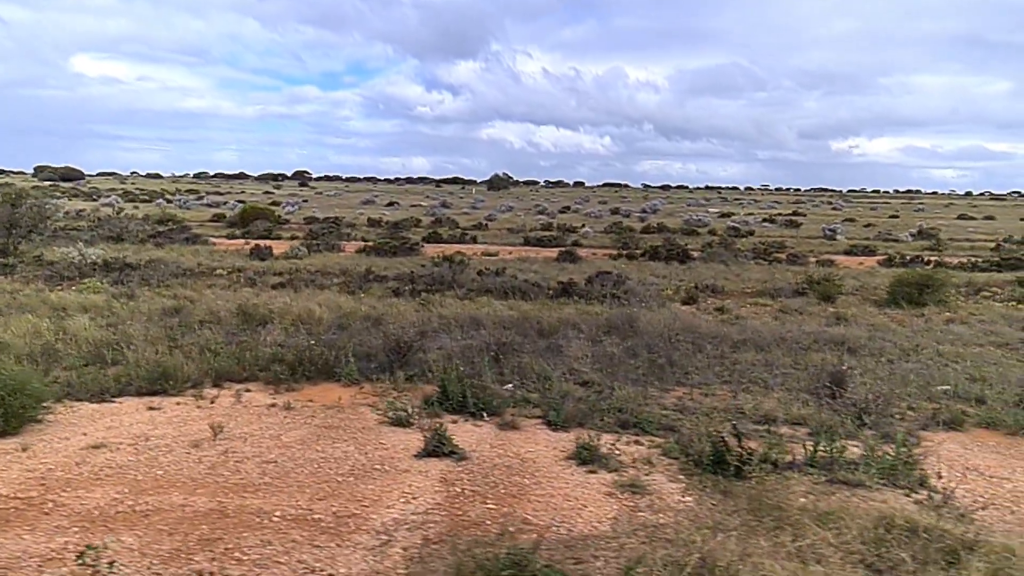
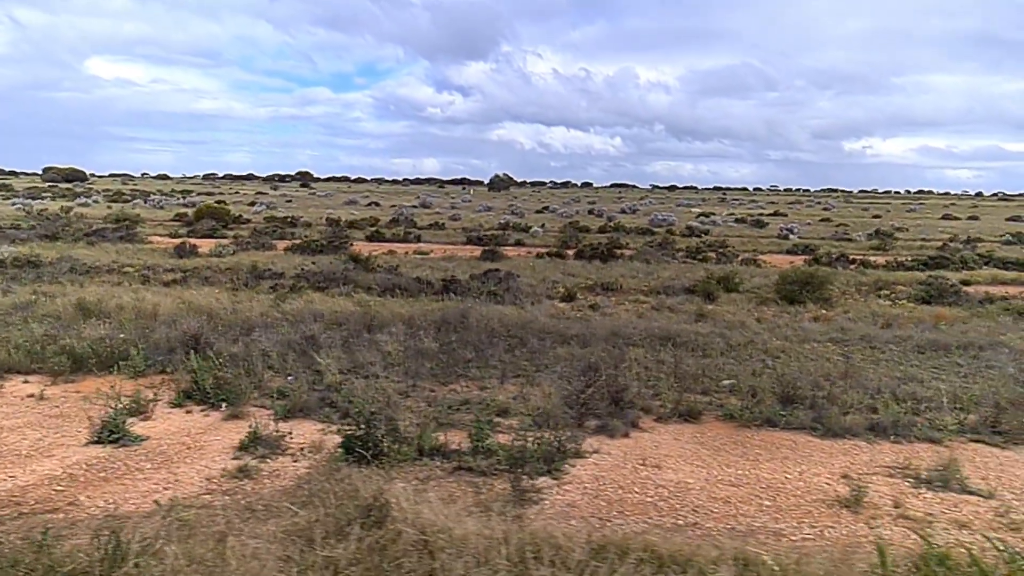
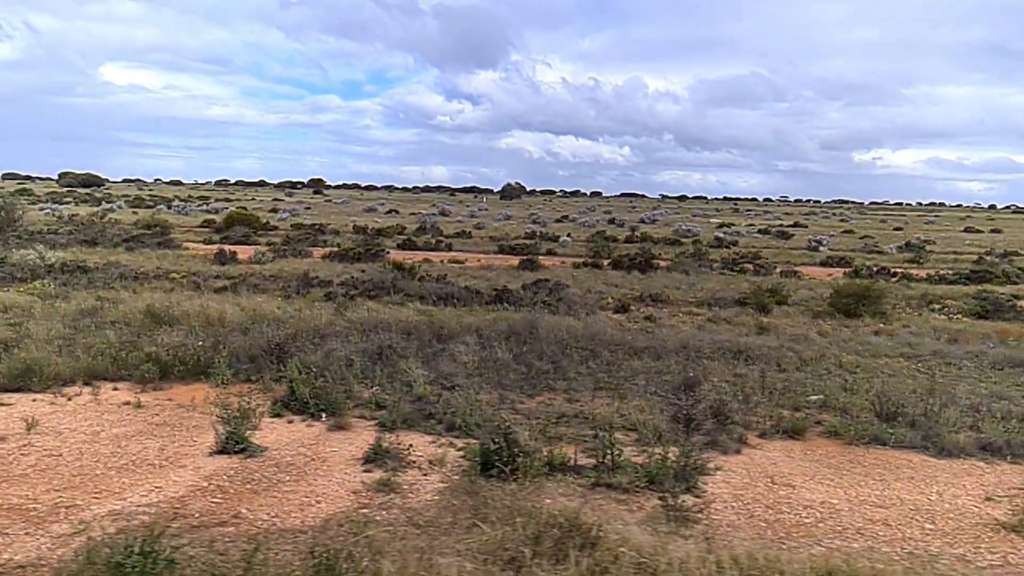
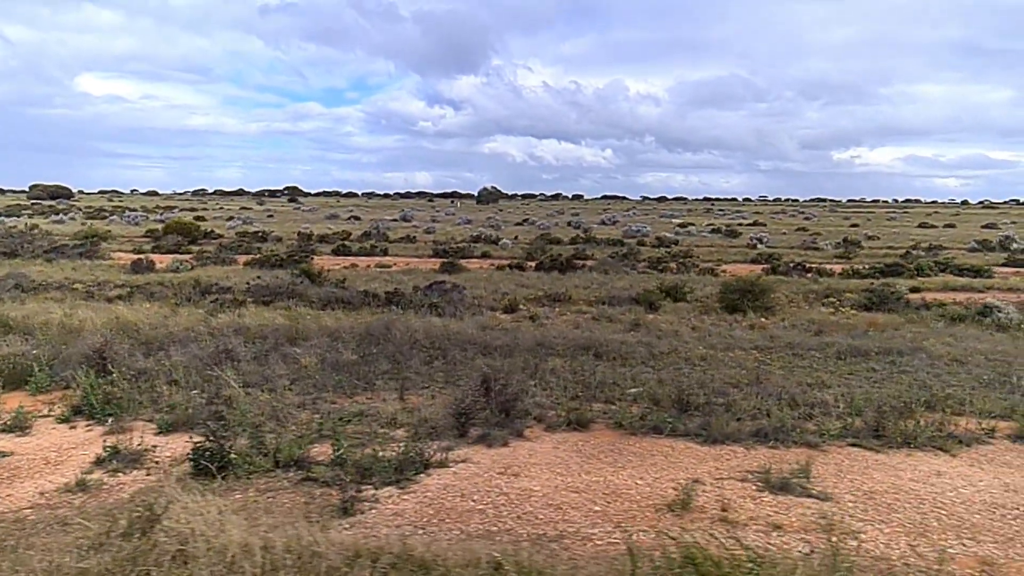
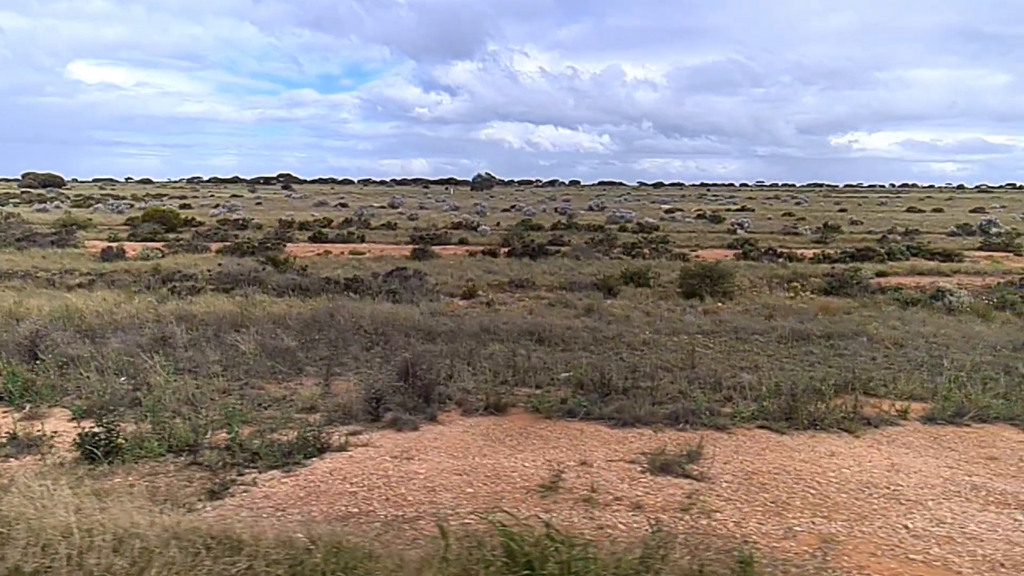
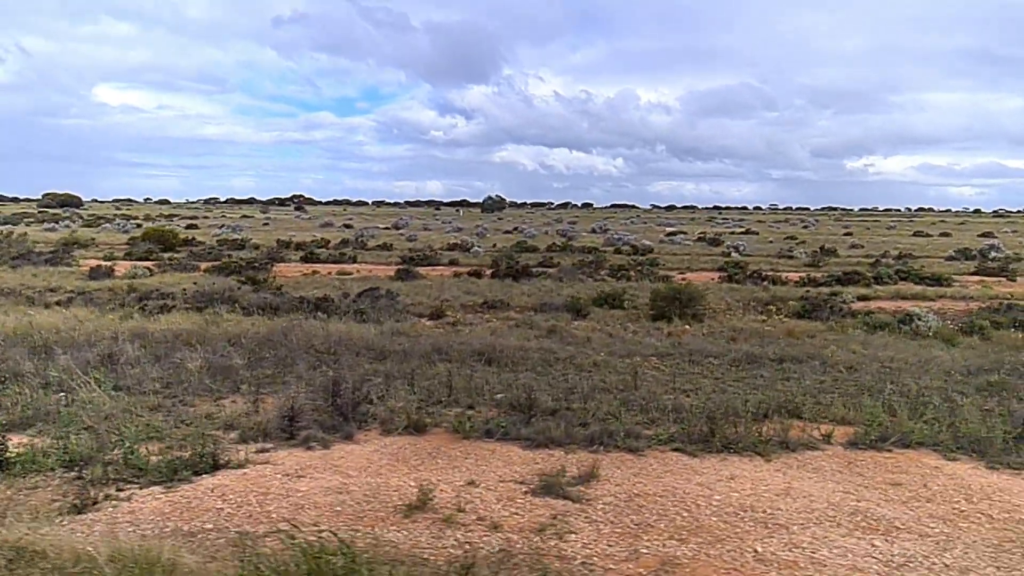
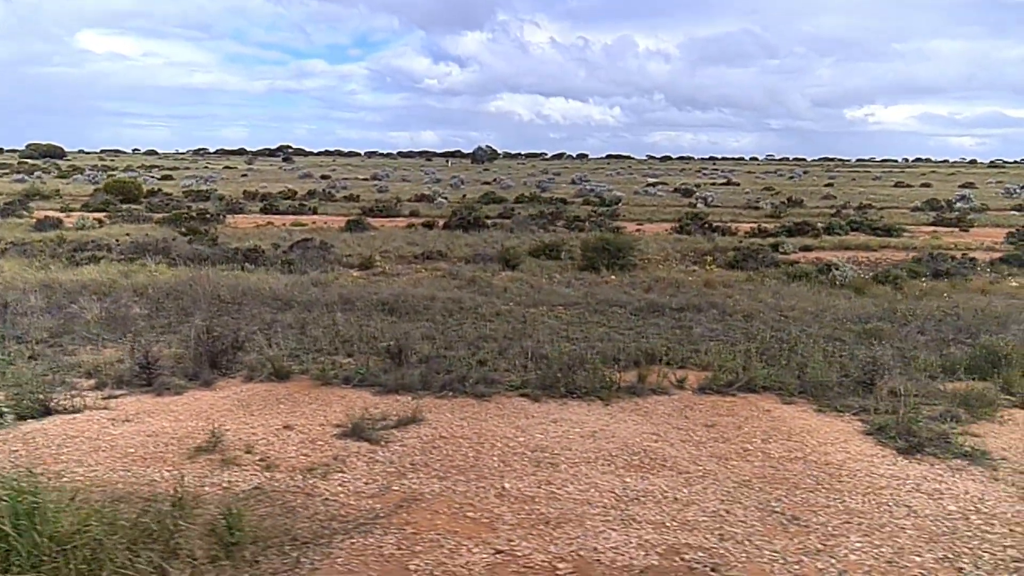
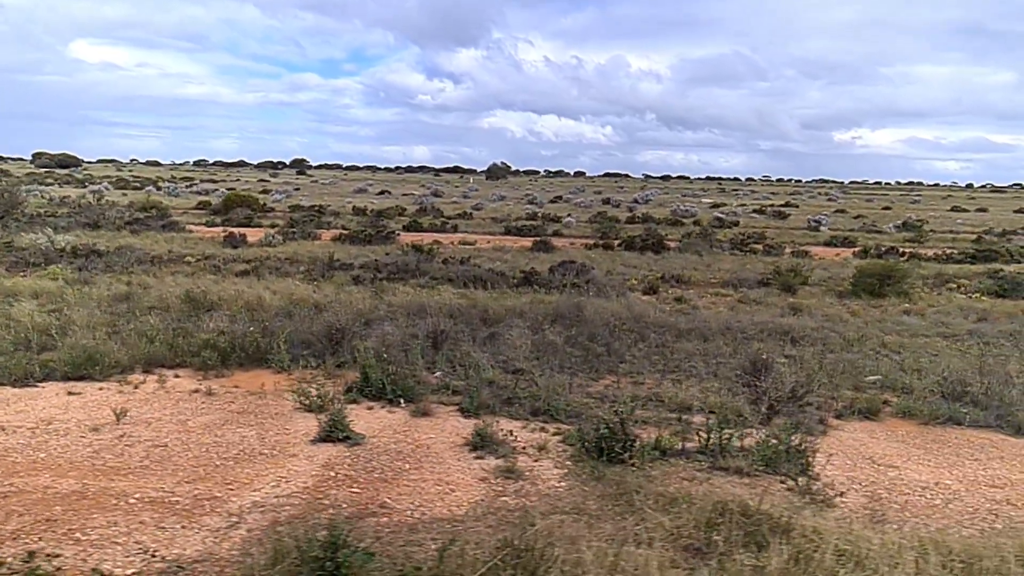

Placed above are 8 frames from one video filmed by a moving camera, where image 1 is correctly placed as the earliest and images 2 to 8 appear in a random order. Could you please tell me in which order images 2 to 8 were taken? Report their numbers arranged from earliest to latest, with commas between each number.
8, 3, 2, 4, 5, 6, 7
